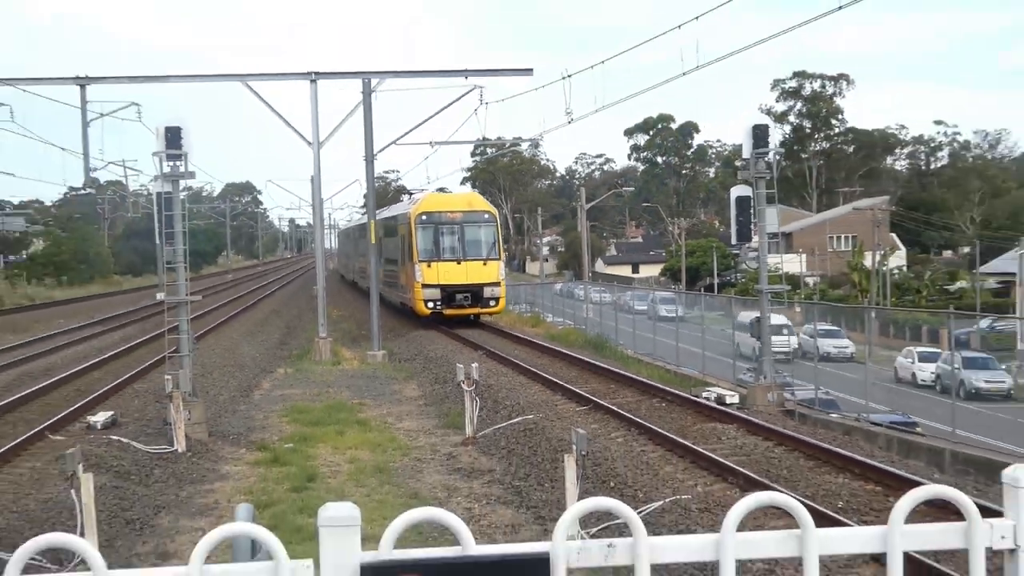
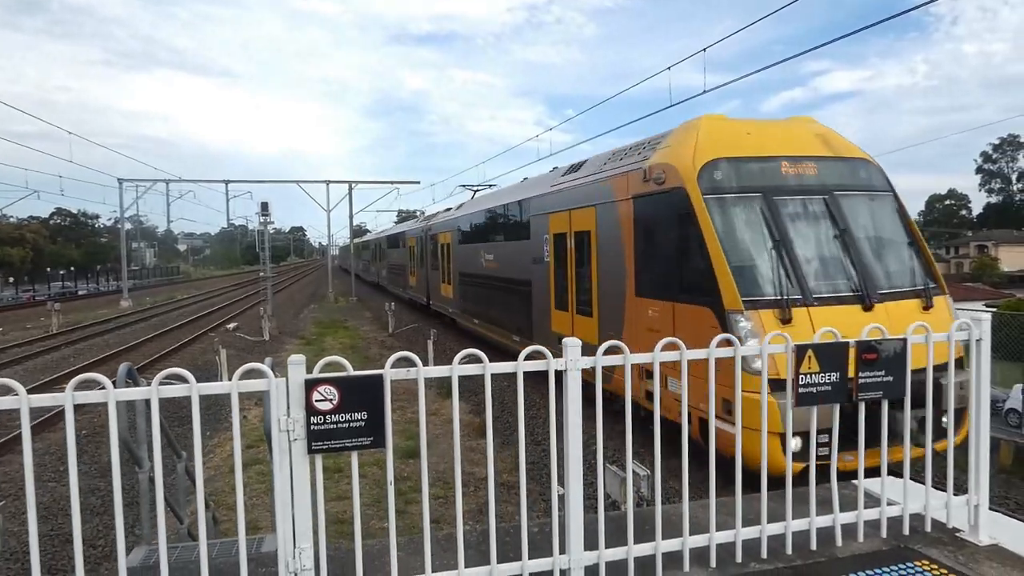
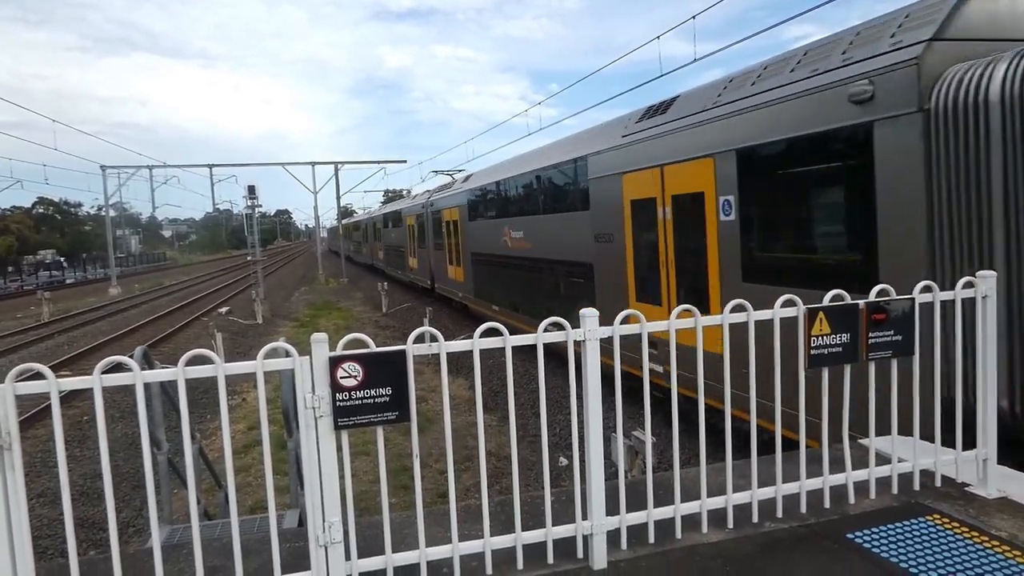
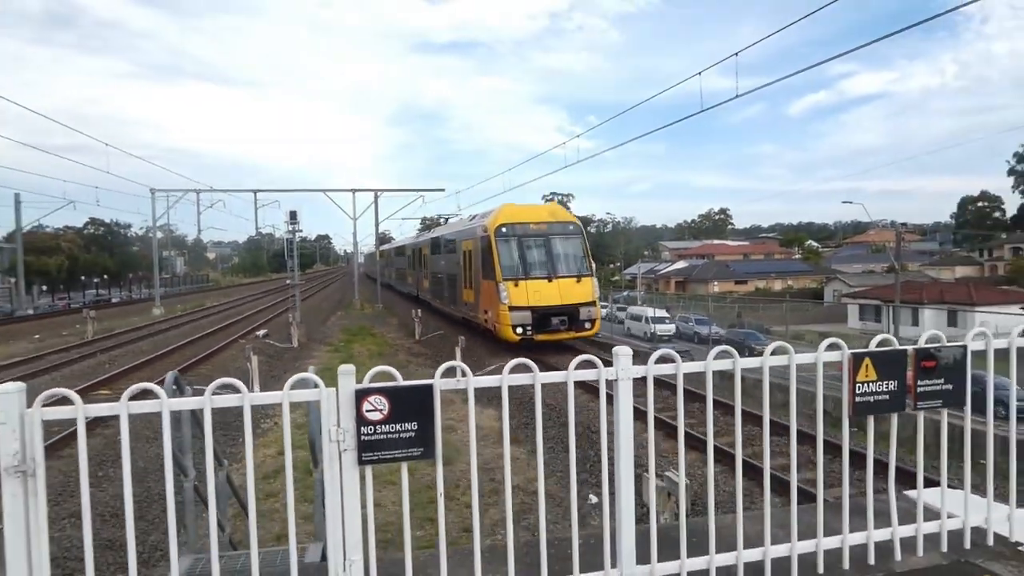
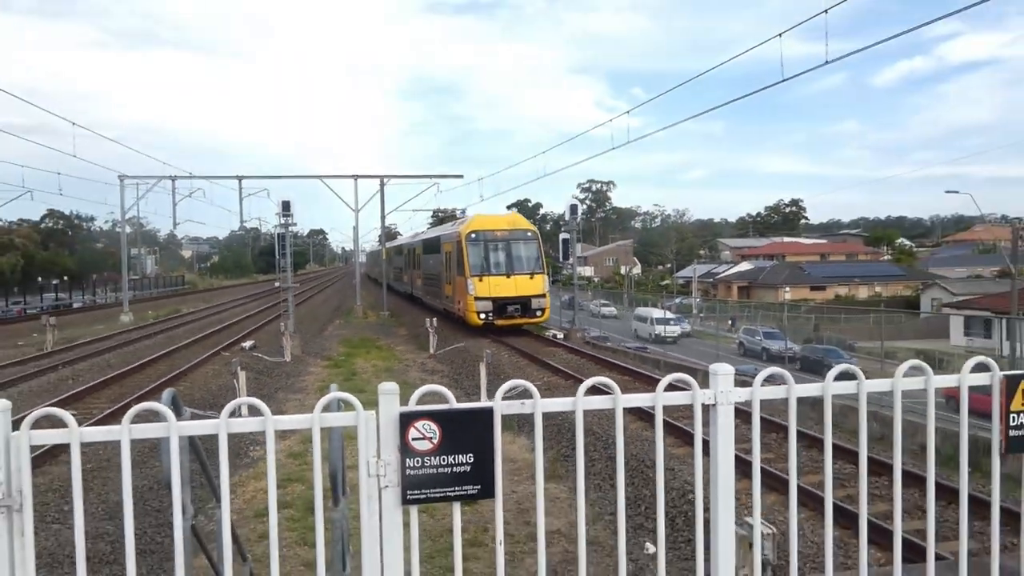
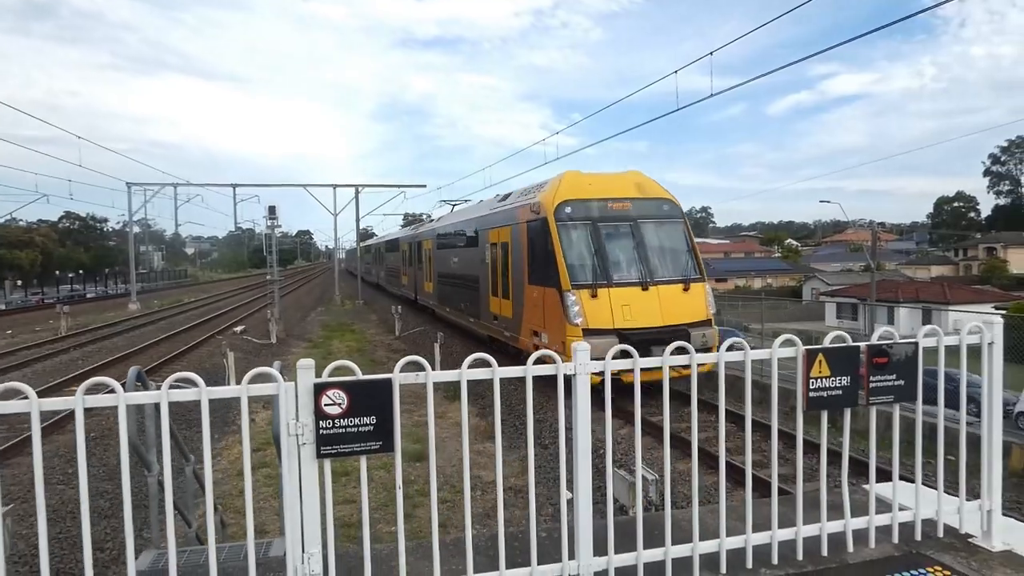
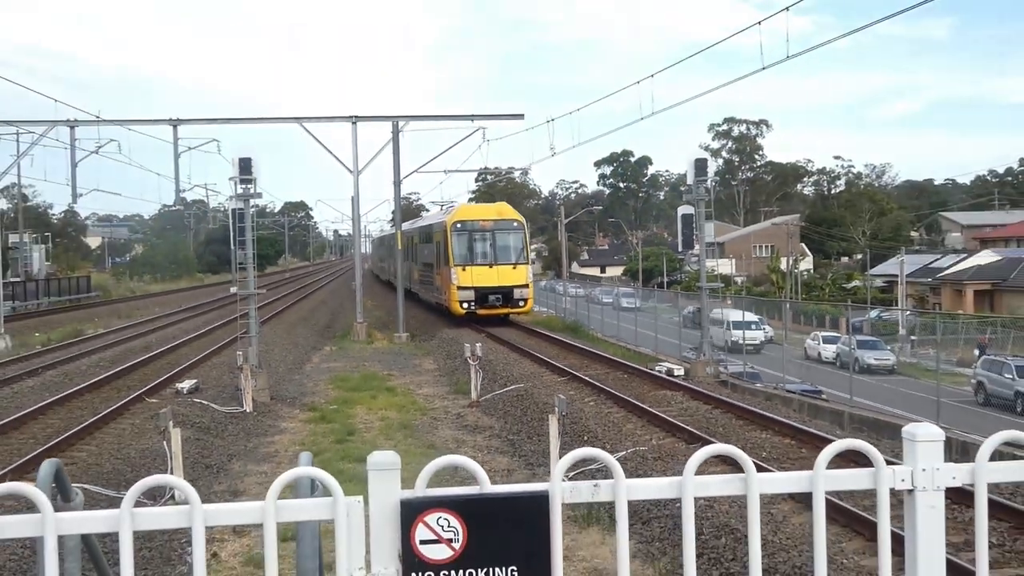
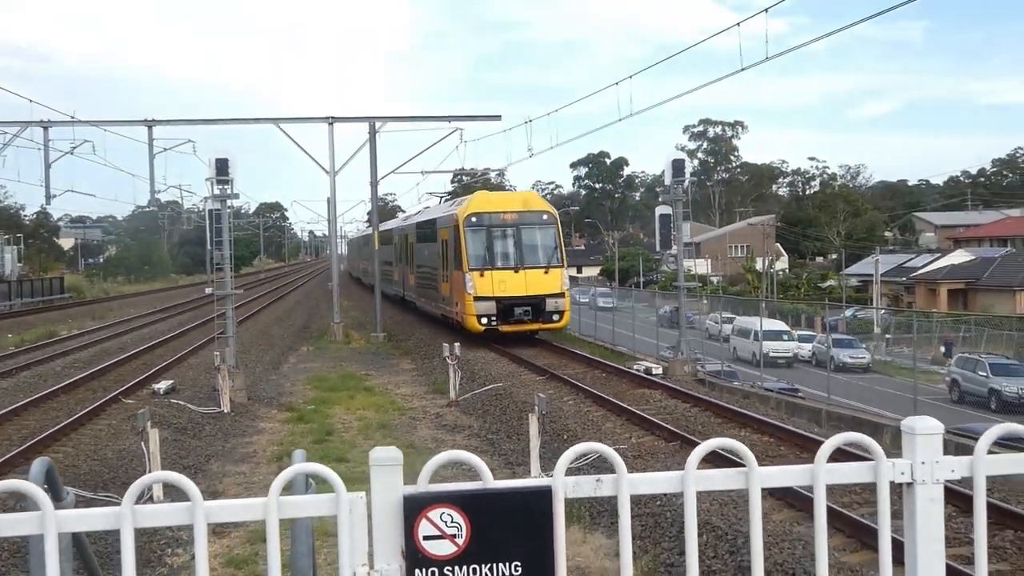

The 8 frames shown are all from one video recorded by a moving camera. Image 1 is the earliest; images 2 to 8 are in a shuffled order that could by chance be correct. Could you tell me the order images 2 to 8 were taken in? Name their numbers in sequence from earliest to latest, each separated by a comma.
7, 8, 5, 4, 6, 2, 3
